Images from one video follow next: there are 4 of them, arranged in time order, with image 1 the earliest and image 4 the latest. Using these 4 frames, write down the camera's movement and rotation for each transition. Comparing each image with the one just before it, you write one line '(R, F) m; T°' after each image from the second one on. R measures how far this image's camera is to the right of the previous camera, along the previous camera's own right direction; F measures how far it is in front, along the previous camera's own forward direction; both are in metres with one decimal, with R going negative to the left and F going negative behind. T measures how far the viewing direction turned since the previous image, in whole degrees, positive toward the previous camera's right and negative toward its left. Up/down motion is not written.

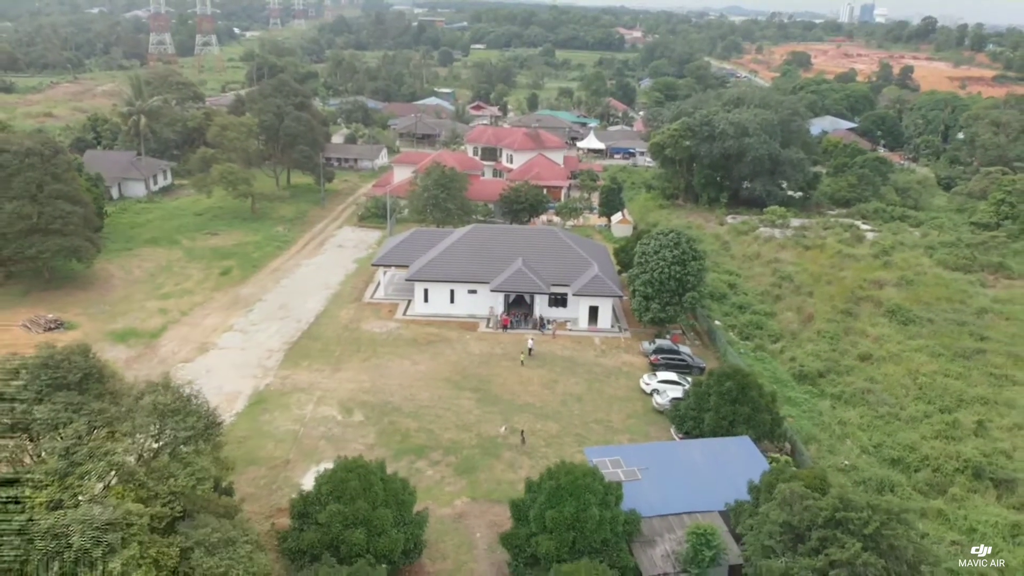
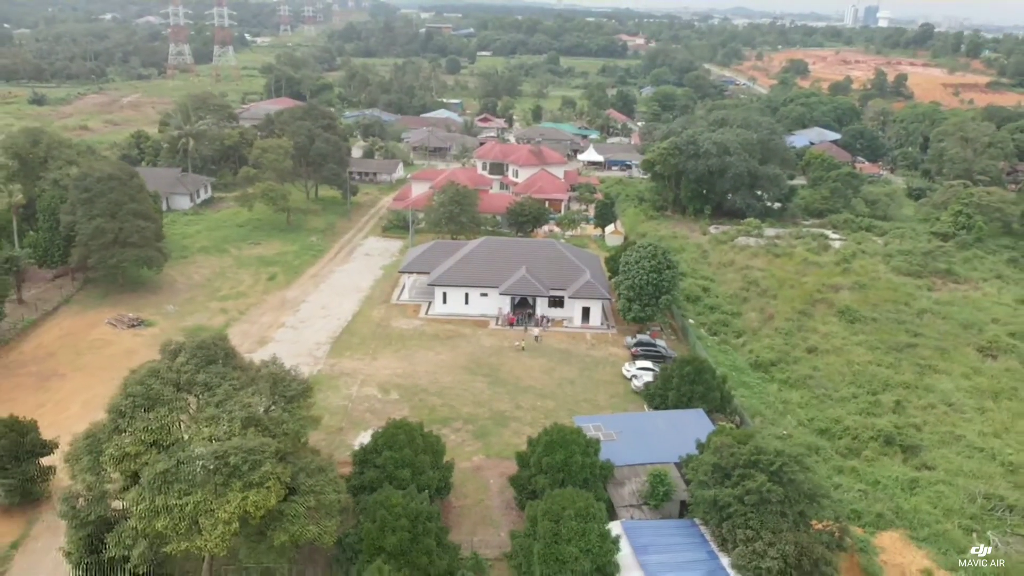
(0.0, -3.9) m; 0°
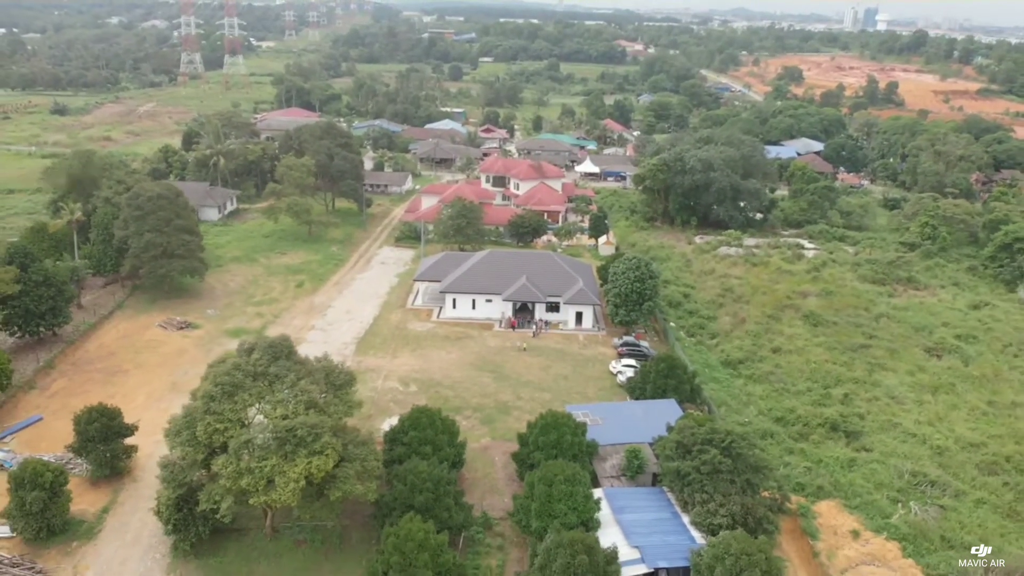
(0.0, -3.4) m; 0°
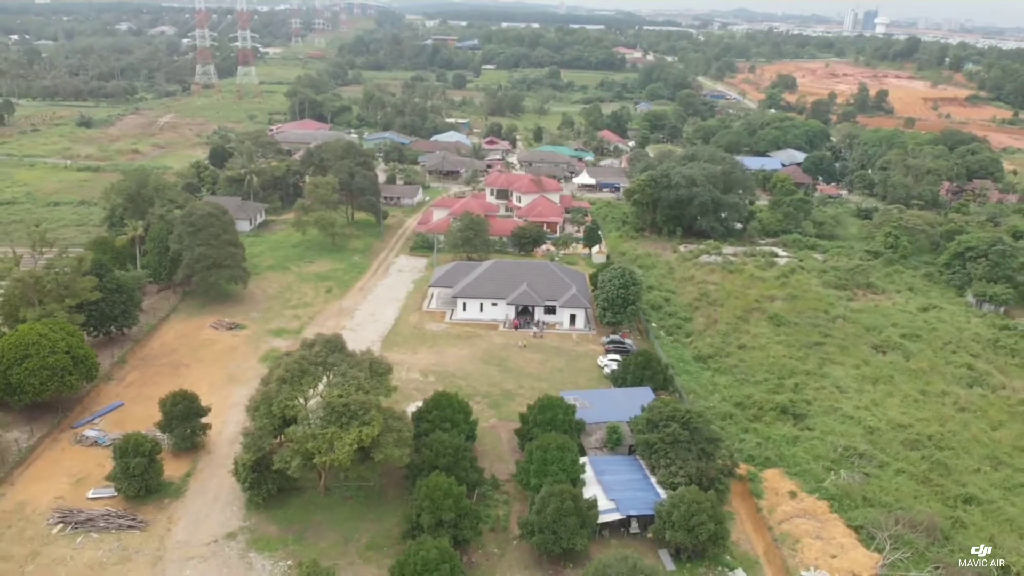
(0.0, -4.5) m; 0°
